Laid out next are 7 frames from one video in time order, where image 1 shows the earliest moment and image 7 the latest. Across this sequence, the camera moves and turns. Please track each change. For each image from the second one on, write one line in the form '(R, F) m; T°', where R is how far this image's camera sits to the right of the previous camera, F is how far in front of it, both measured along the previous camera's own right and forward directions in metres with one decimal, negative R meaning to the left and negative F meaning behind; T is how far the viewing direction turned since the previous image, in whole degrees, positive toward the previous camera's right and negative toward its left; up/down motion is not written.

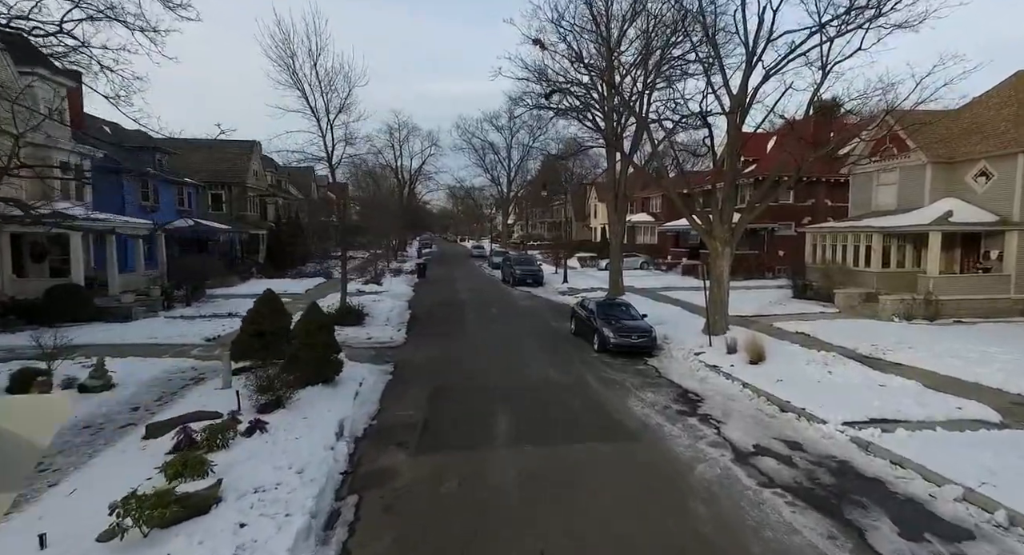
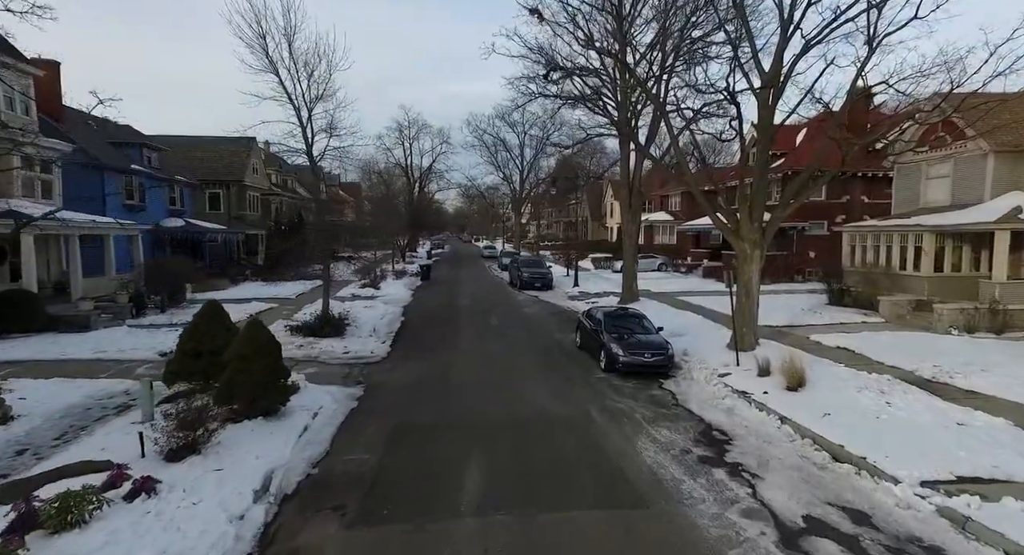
(+0.5, +1.9) m; -2°
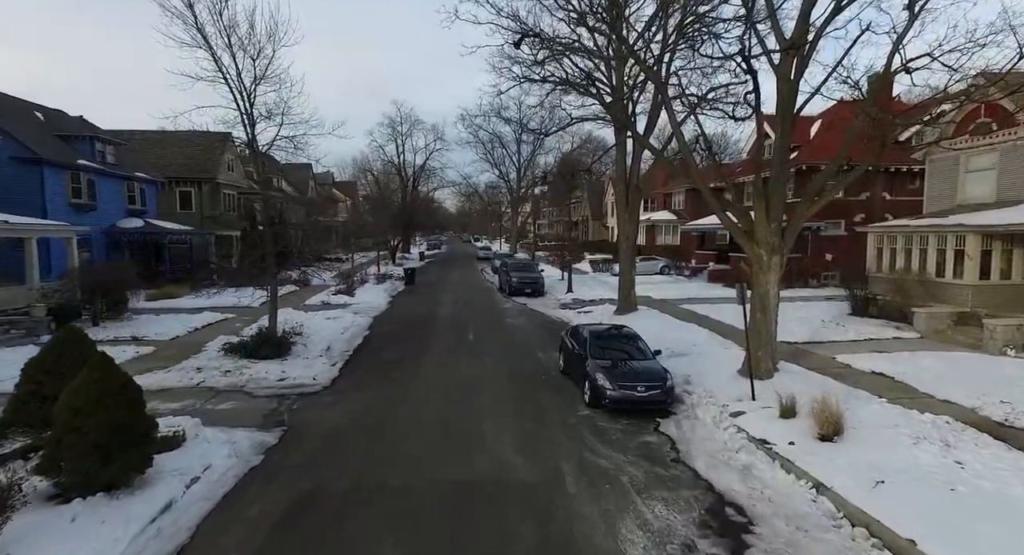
(+0.7, +2.2) m; 0°
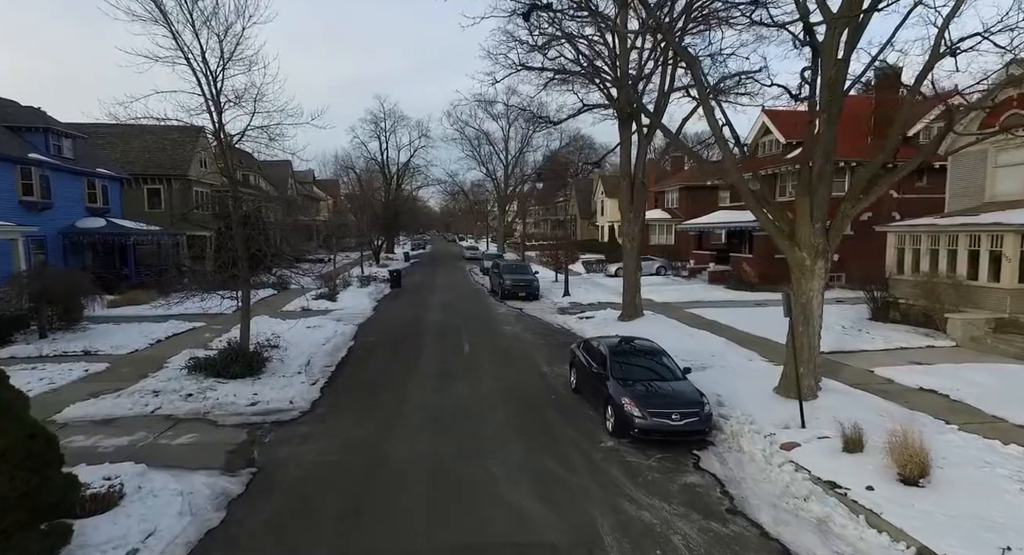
(-0.4, +1.4) m; +2°
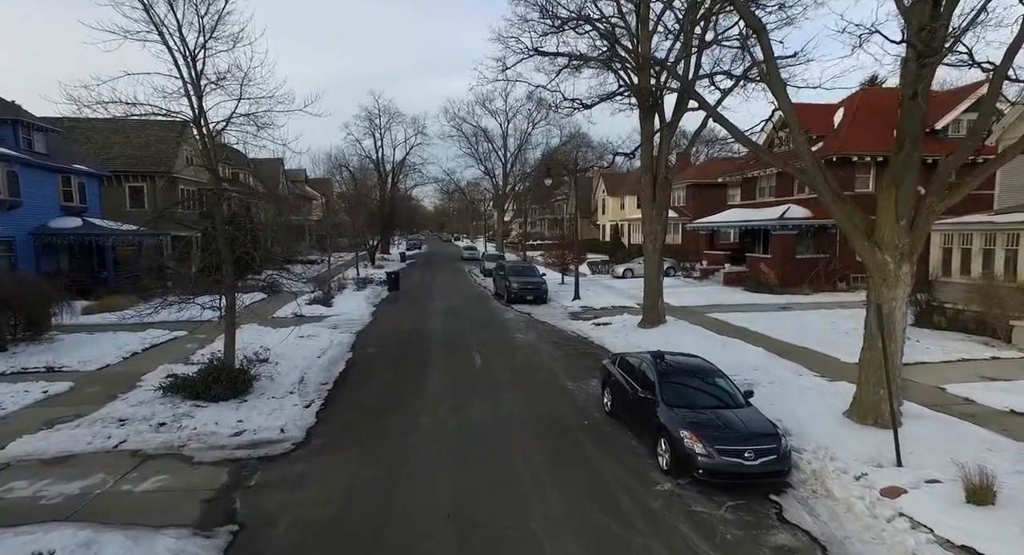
(-0.5, +1.4) m; +1°
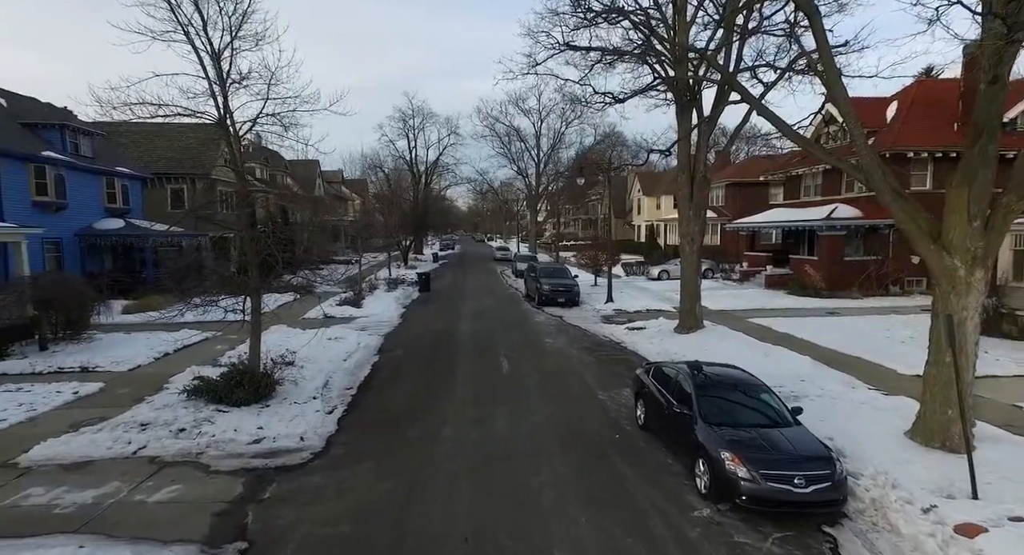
(+0.1, +0.4) m; -4°
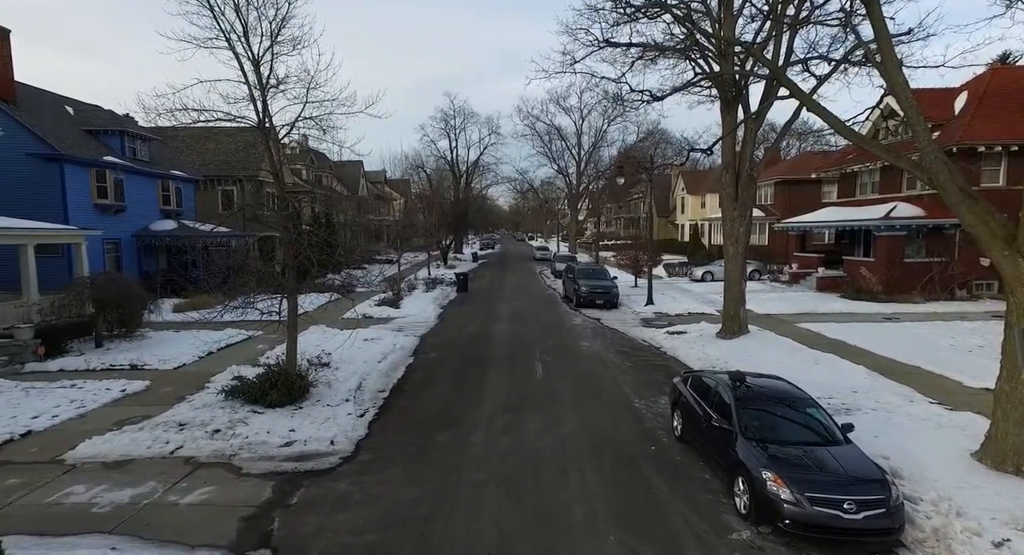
(+0.1, +0.2) m; -4°
